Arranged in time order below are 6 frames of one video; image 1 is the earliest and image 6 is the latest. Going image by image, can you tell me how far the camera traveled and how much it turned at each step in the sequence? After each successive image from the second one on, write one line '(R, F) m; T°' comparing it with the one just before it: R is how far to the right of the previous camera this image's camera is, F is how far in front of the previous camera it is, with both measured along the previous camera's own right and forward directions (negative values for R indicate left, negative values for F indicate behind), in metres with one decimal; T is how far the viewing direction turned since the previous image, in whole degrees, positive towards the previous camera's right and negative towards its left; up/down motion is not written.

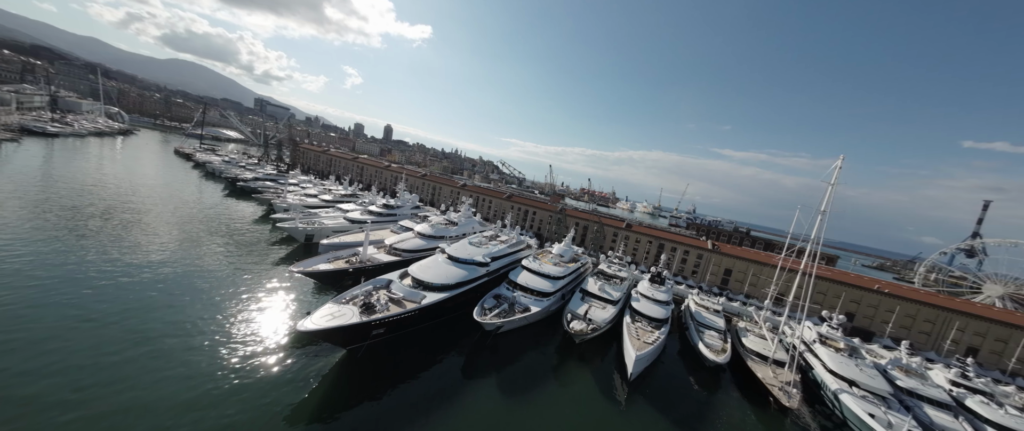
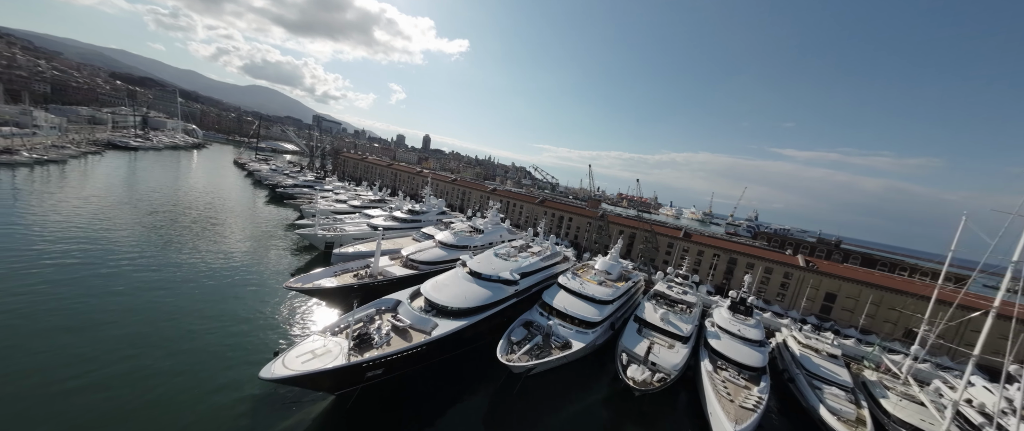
(-0.2, +4.9) m; -6°
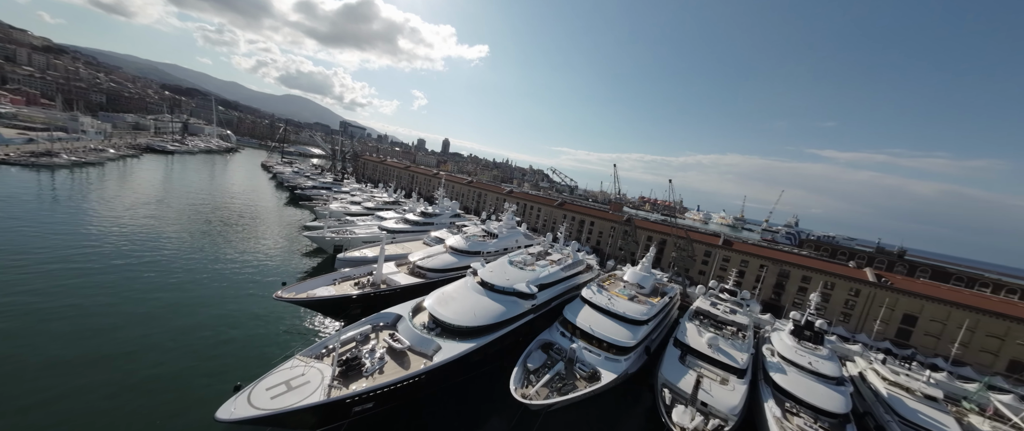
(0.0, +2.7) m; -3°
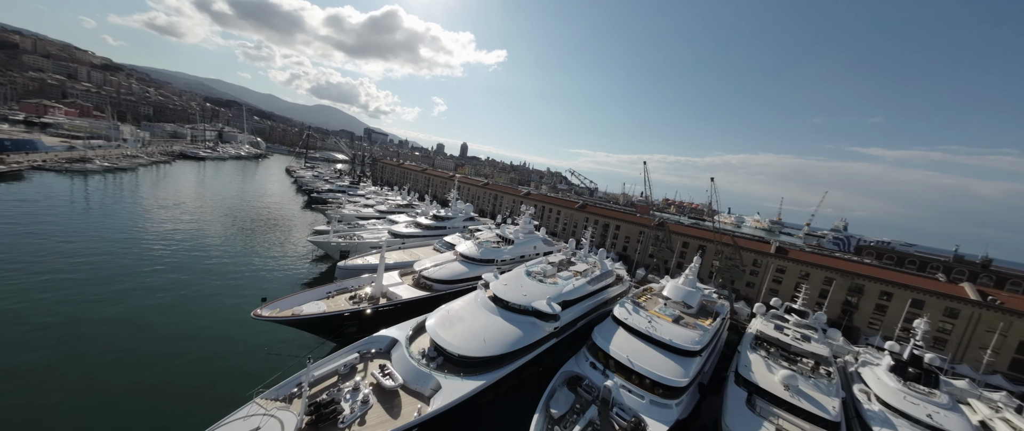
(-0.1, +3.0) m; -3°
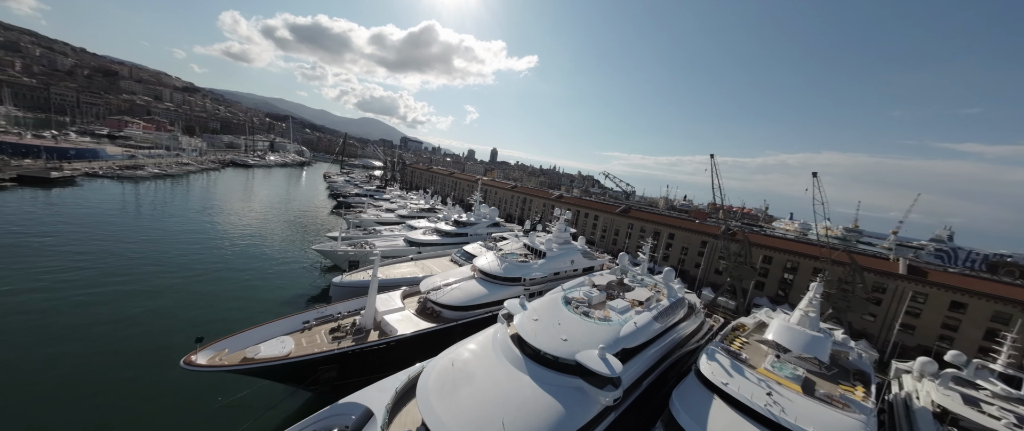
(-0.2, +5.0) m; -6°
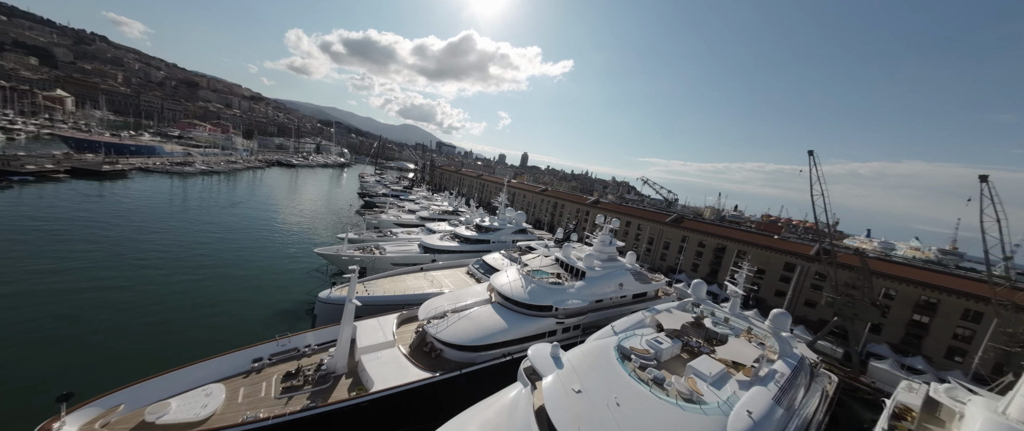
(-0.1, +4.3) m; -6°
